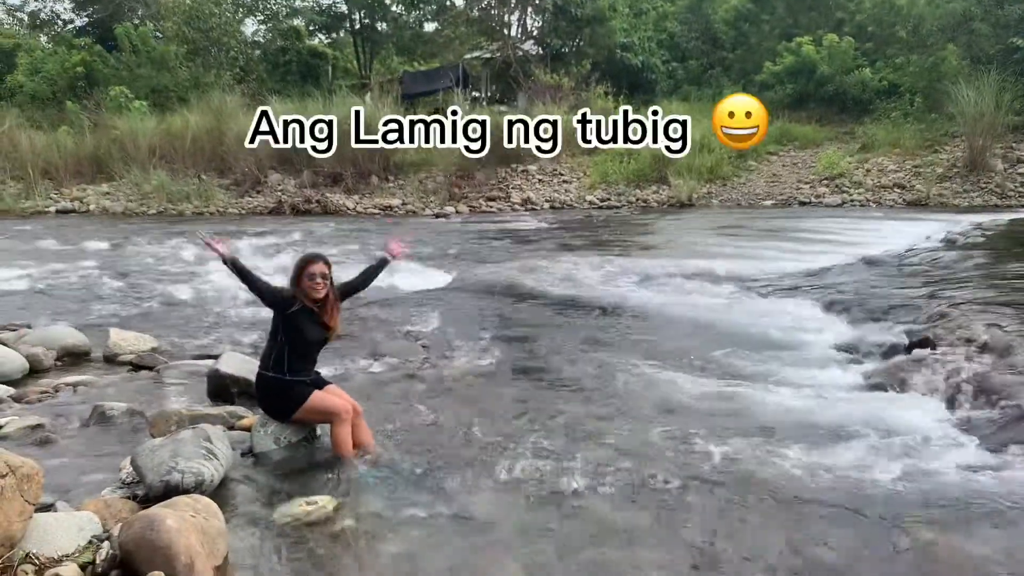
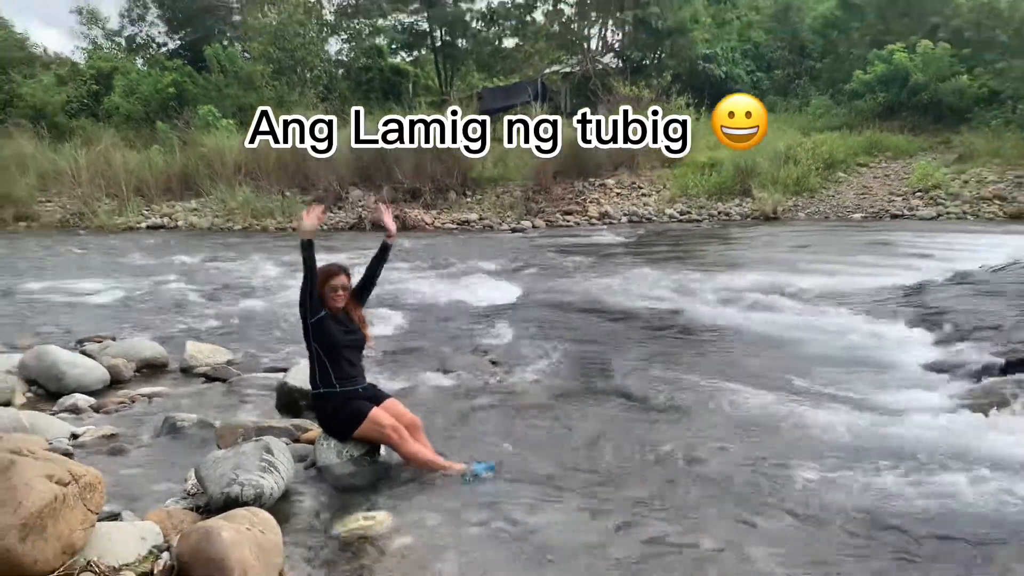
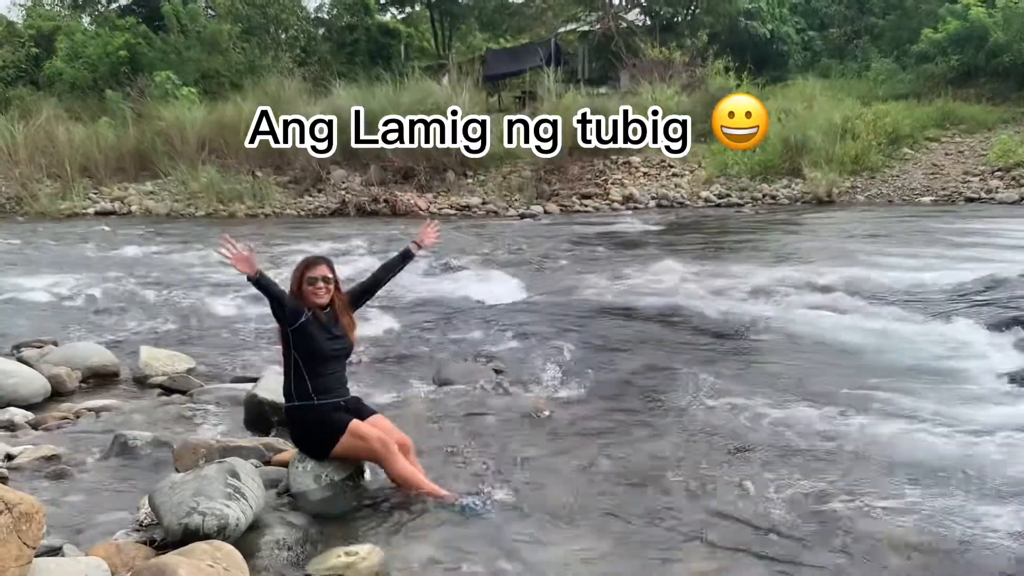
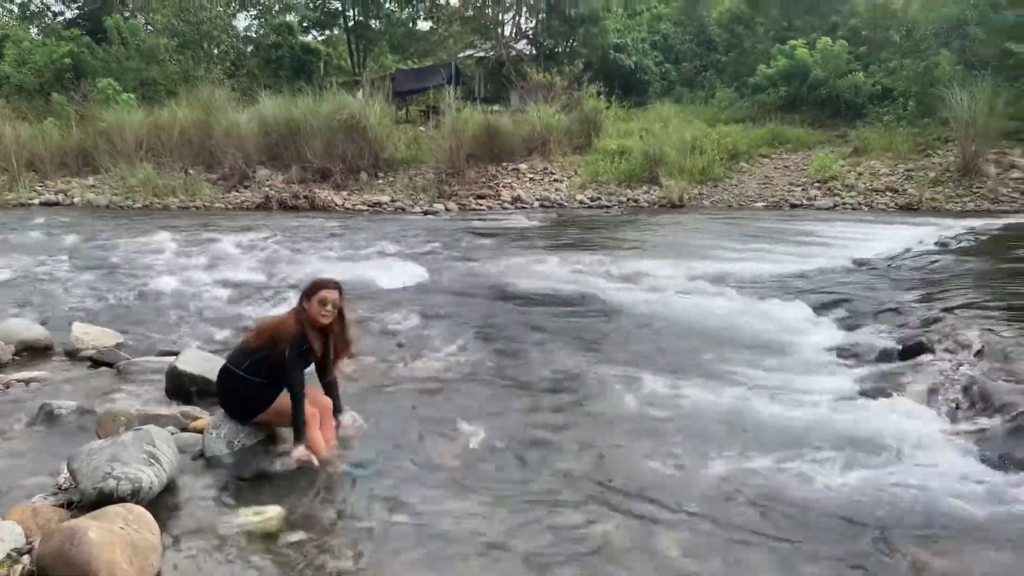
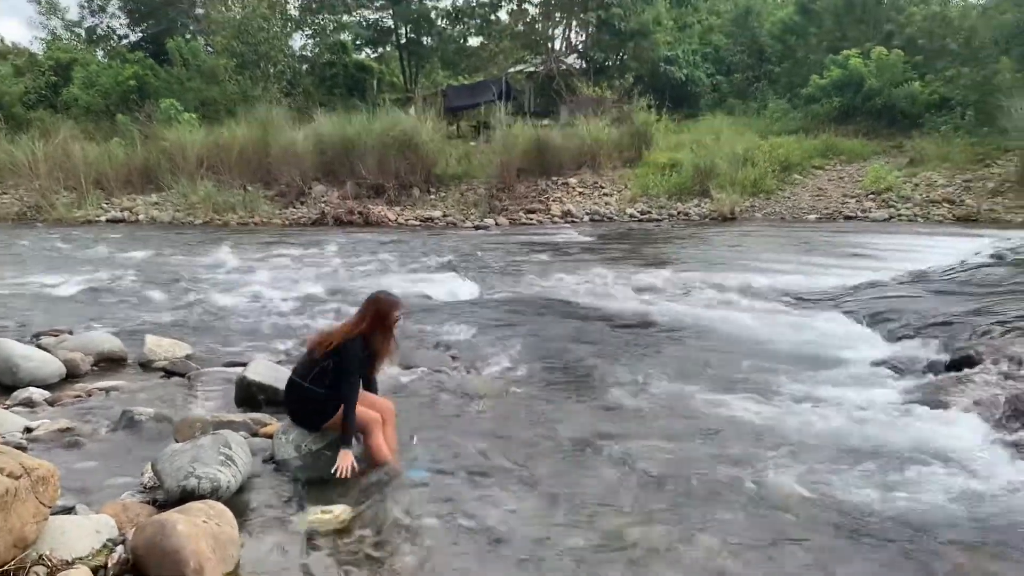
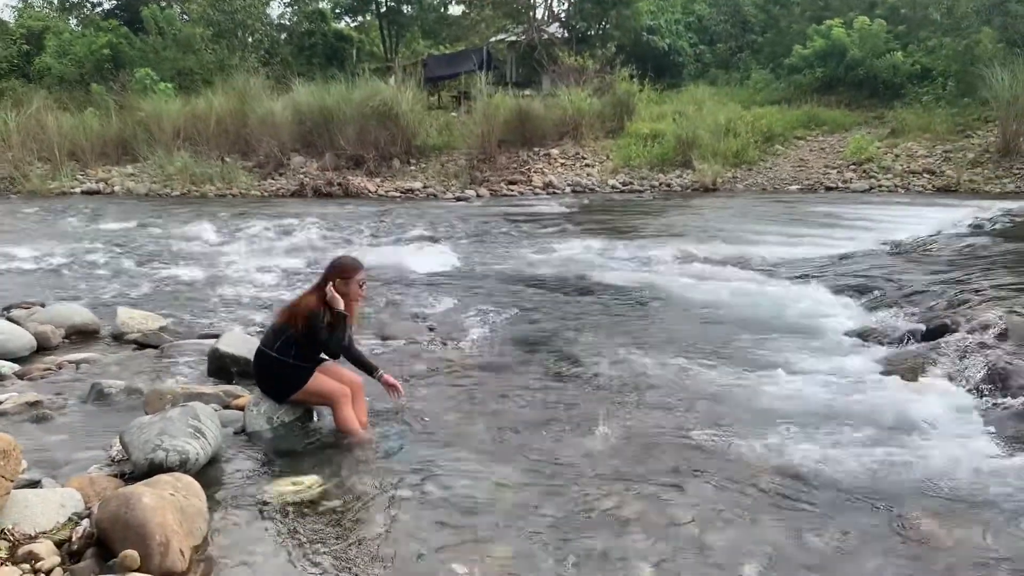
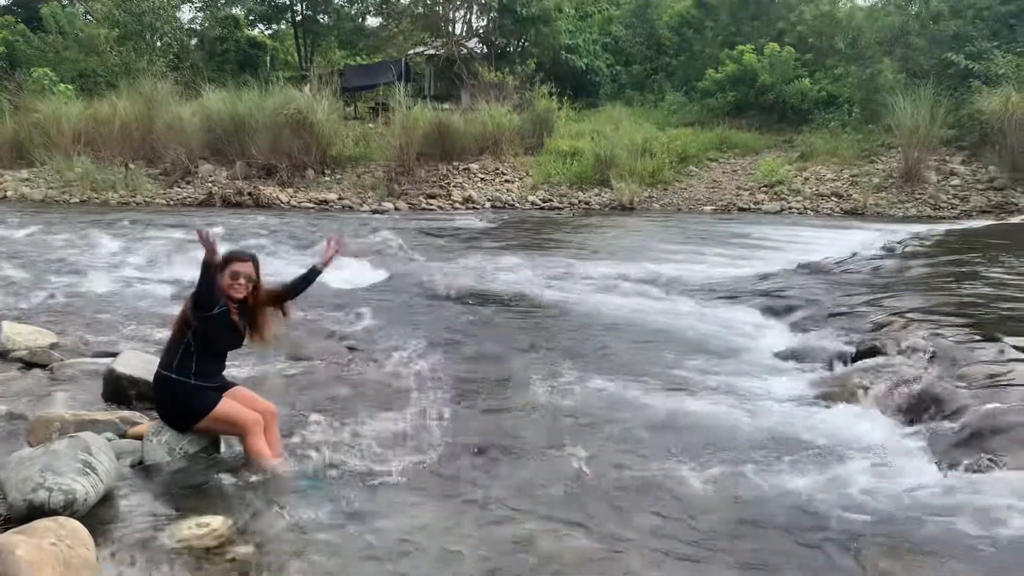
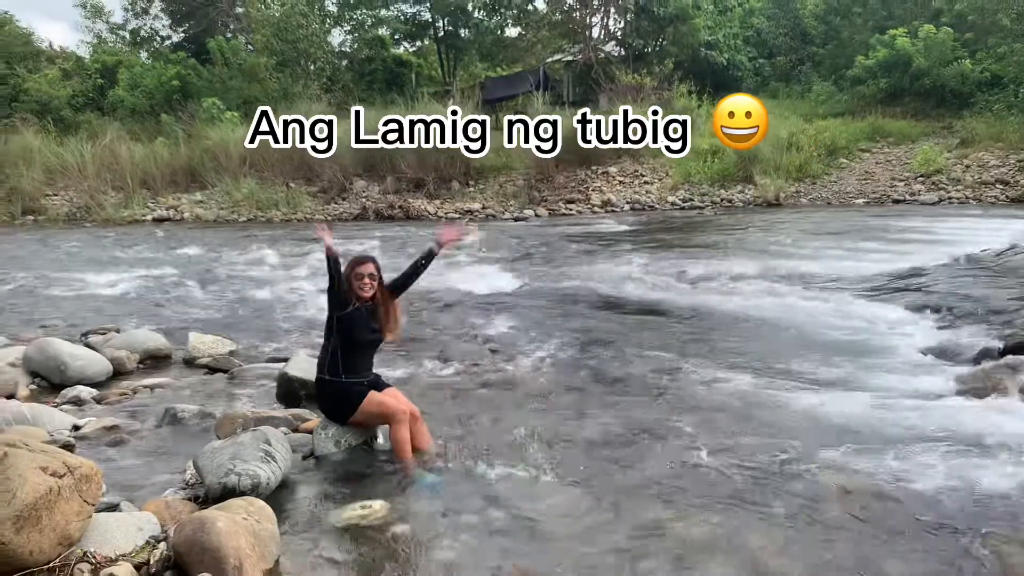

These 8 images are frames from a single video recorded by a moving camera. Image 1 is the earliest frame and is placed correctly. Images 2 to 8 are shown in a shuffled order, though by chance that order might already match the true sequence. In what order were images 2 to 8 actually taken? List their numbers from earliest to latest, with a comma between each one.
8, 3, 2, 5, 6, 4, 7
